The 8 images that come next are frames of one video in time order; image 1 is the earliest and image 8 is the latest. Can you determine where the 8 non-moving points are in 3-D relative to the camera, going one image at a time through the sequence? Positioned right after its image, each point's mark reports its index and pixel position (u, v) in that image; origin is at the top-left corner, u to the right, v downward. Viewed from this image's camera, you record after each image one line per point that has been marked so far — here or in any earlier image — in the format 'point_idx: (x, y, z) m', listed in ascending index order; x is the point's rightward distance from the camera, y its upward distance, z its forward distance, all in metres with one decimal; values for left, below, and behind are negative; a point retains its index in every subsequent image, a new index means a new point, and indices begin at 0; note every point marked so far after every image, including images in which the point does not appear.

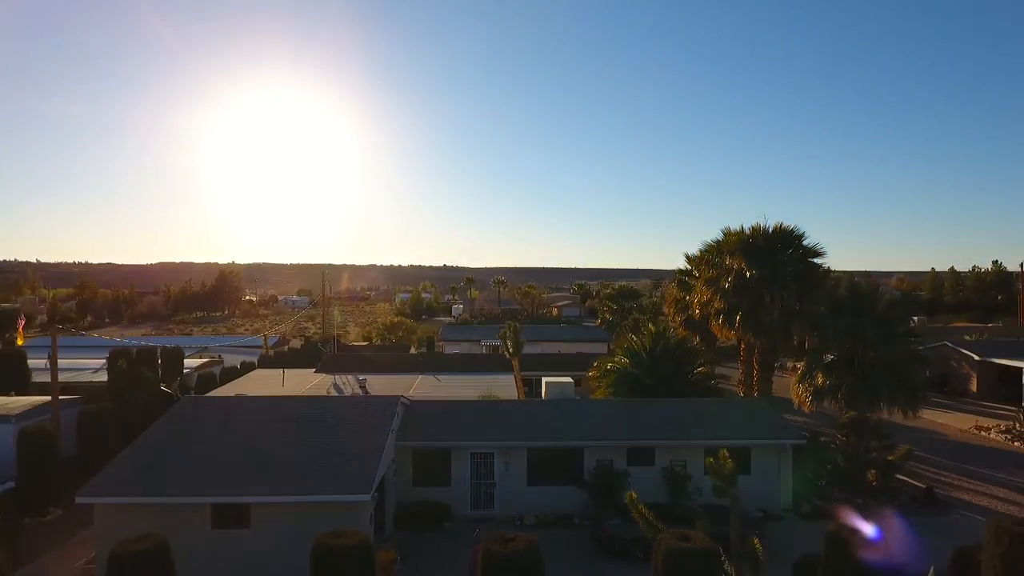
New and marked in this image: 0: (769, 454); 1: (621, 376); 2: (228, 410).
0: (+2.5, -1.6, +6.4) m
1: (+1.5, -1.1, +8.8) m
2: (-2.6, -1.2, +6.2) m
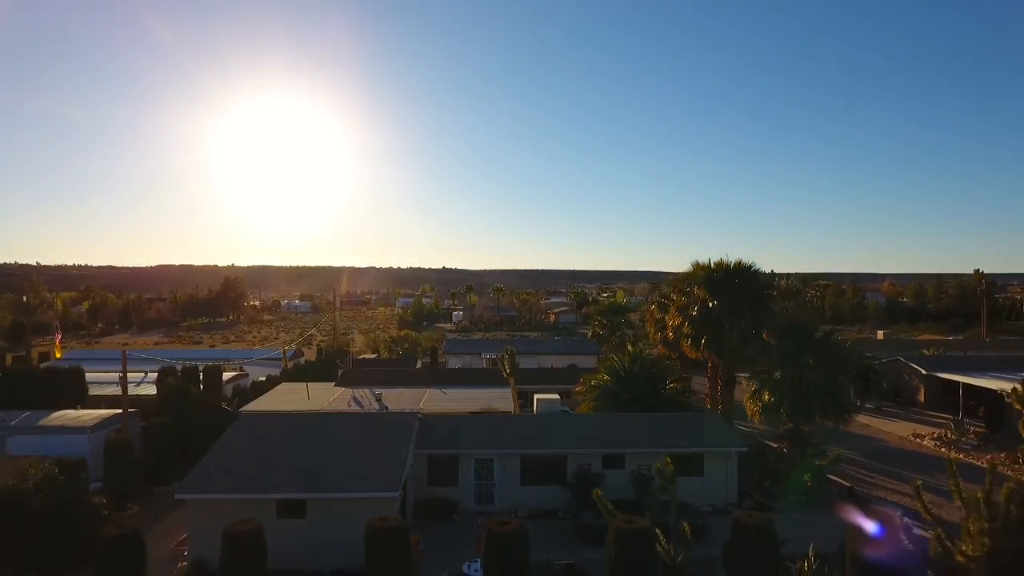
0: (+2.5, -2.0, +7.8) m
1: (+1.4, -1.6, +10.2) m
2: (-2.7, -1.6, +7.6) m
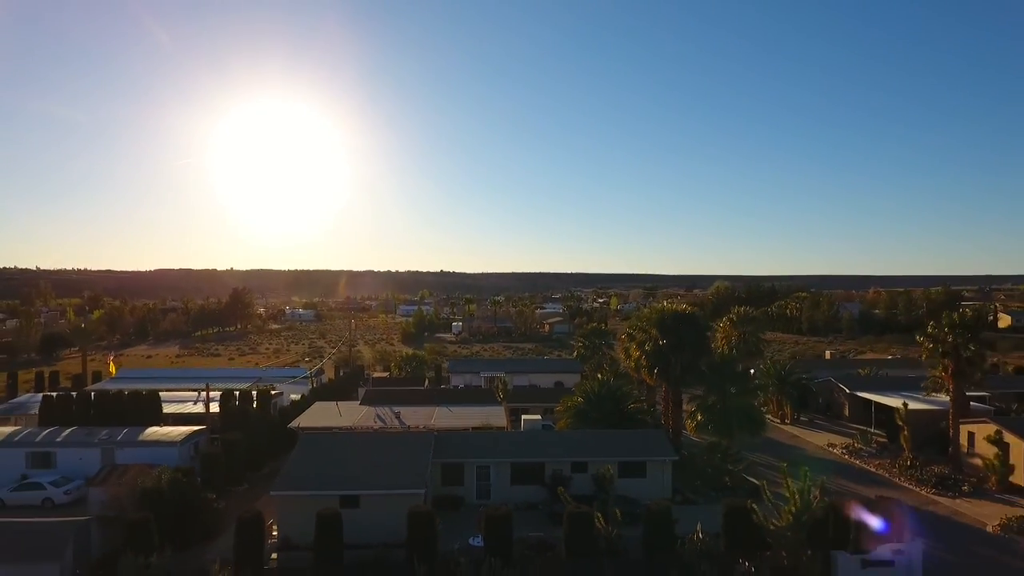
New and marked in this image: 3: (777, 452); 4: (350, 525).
0: (+2.3, -2.8, +10.5) m
1: (+1.3, -2.4, +12.9) m
2: (-2.8, -2.4, +10.3) m
3: (+5.1, -3.1, +12.8) m
4: (-2.2, -3.1, +9.0) m
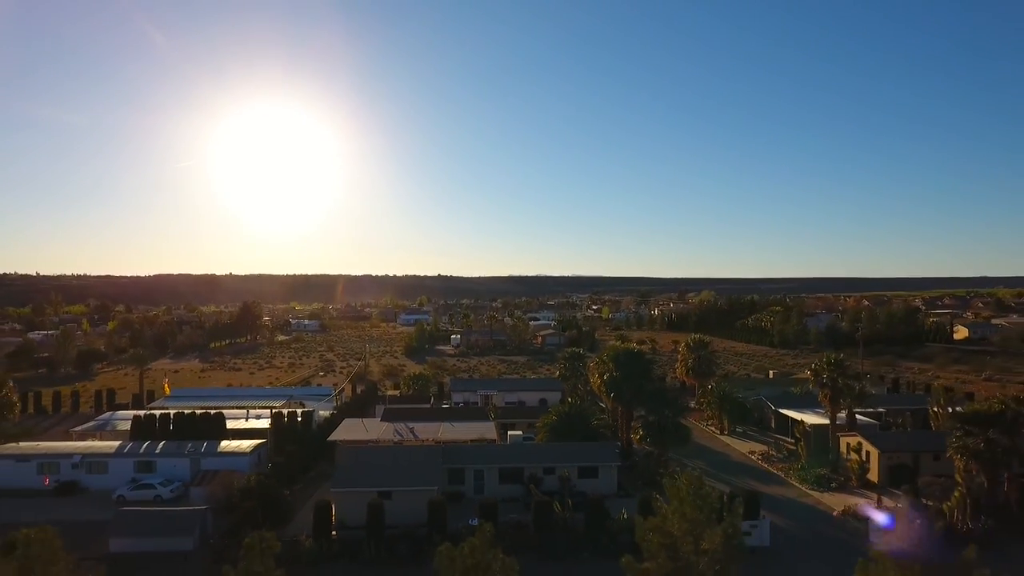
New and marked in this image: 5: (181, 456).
0: (+2.1, -3.9, +14.3) m
1: (+1.0, -3.5, +16.7) m
2: (-3.1, -3.5, +14.1) m
3: (+4.8, -4.2, +16.6) m
4: (-2.4, -4.2, +12.8) m
5: (-7.6, -3.9, +15.2) m
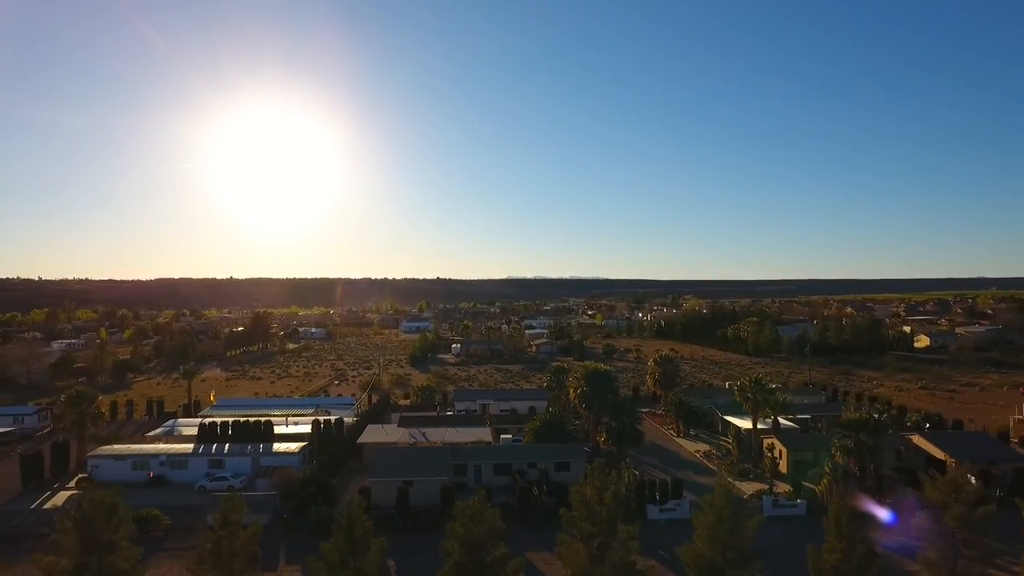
0: (+1.8, -4.9, +18.6) m
1: (+0.8, -4.5, +21.0) m
2: (-3.3, -4.5, +18.3) m
3: (+4.5, -5.2, +20.9) m
4: (-2.7, -5.2, +17.0) m
5: (-7.8, -4.9, +19.4) m
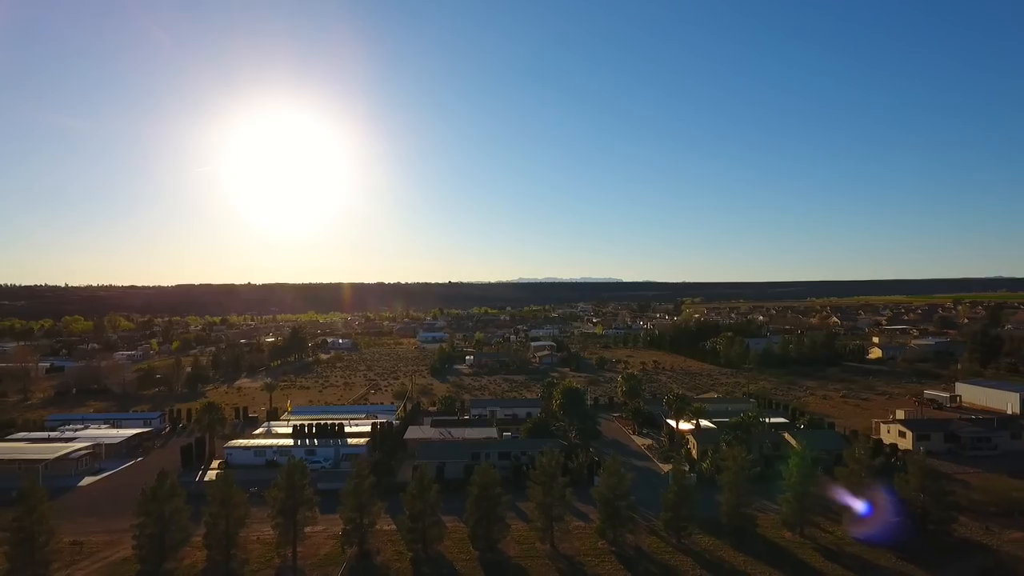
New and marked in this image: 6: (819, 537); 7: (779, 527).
0: (+1.8, -6.9, +27.6) m
1: (+0.7, -6.5, +30.0) m
2: (-3.4, -6.5, +27.4) m
3: (+4.5, -7.1, +29.8) m
4: (-2.8, -7.2, +26.1) m
5: (-7.9, -6.9, +28.6) m
6: (+8.7, -6.9, +18.5) m
7: (+7.7, -6.9, +19.2) m
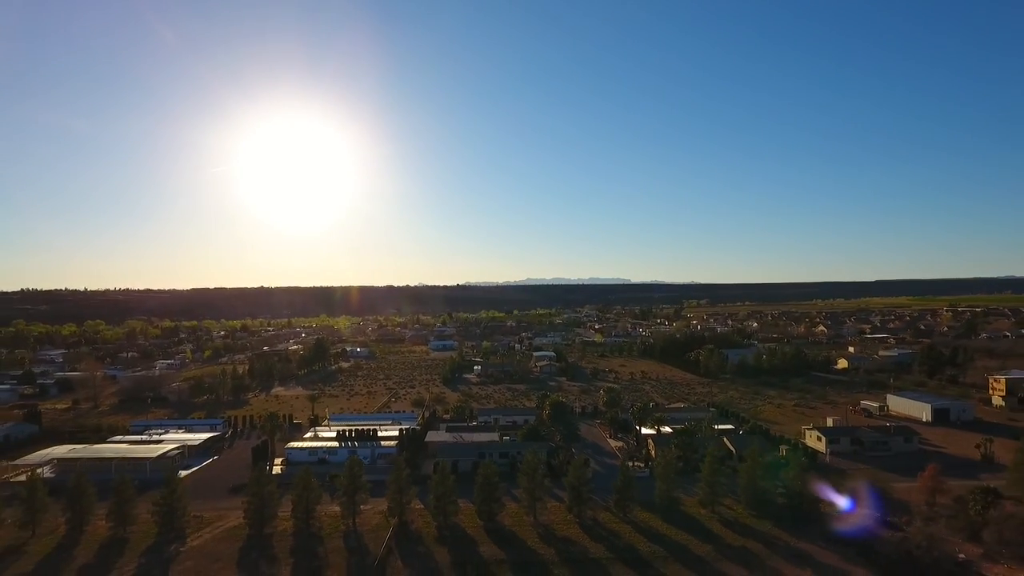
0: (+1.6, -8.8, +35.4) m
1: (+0.7, -8.4, +37.8) m
2: (-3.5, -8.4, +35.2) m
3: (+4.4, -9.0, +37.6) m
4: (-2.9, -9.1, +33.9) m
5: (-8.0, -8.8, +36.5) m
6: (+8.5, -8.9, +26.2) m
7: (+7.5, -8.9, +26.9) m
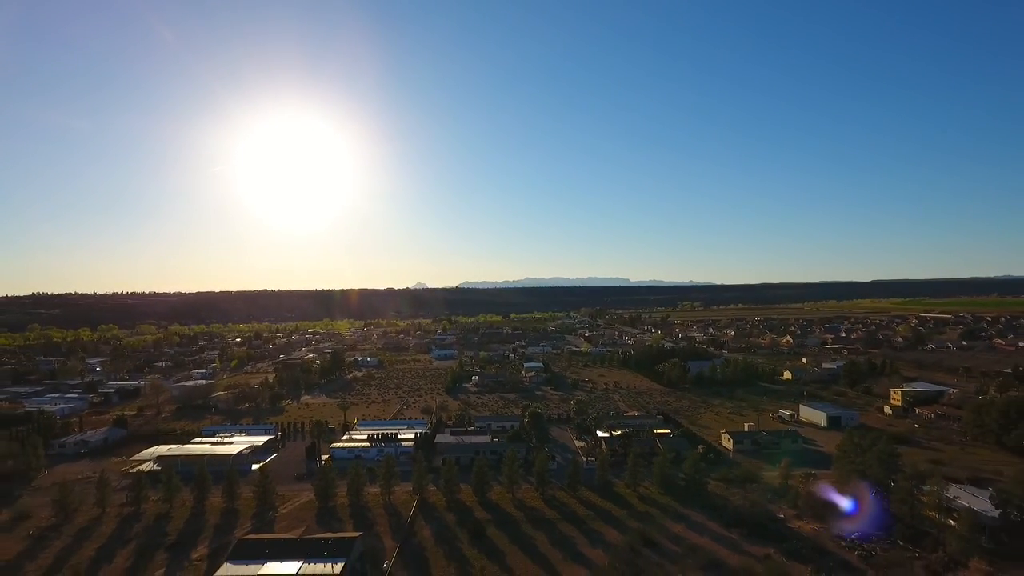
0: (+0.8, -11.7, +47.6) m
1: (-0.2, -11.3, +50.1) m
2: (-4.4, -11.4, +47.5) m
3: (+3.5, -12.0, +49.8) m
4: (-3.8, -12.1, +46.2) m
5: (-8.9, -11.8, +48.7) m
6: (+7.6, -11.8, +38.5) m
7: (+6.7, -11.8, +39.2) m
